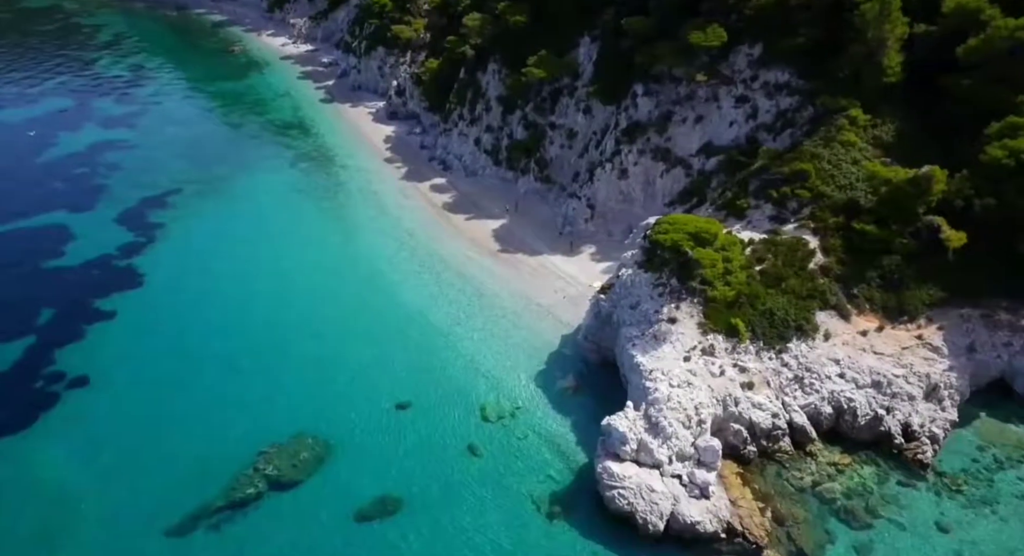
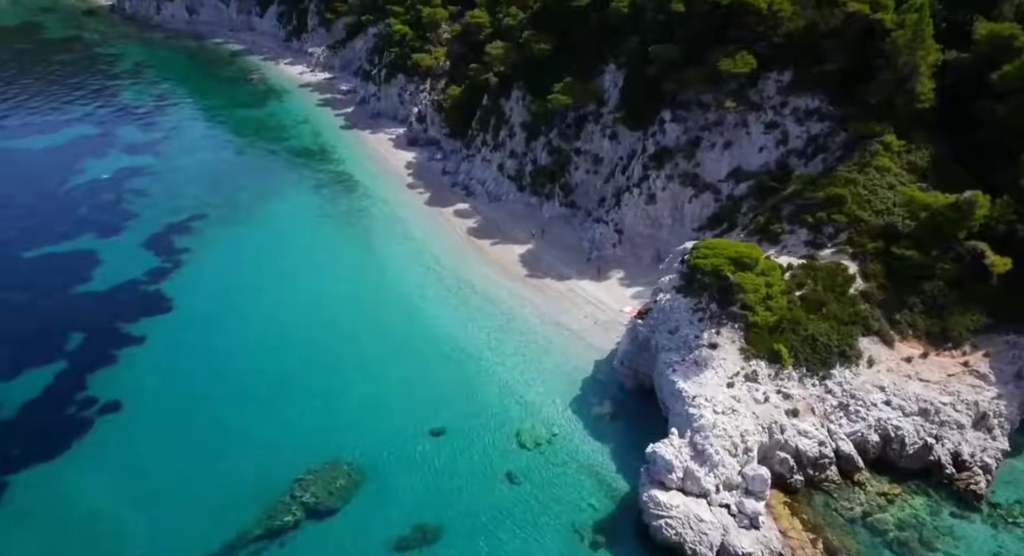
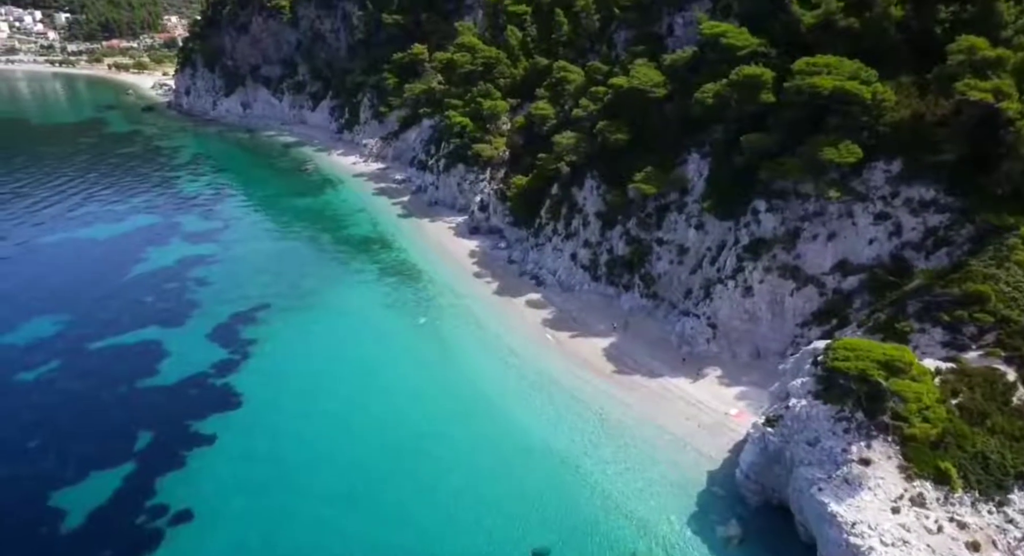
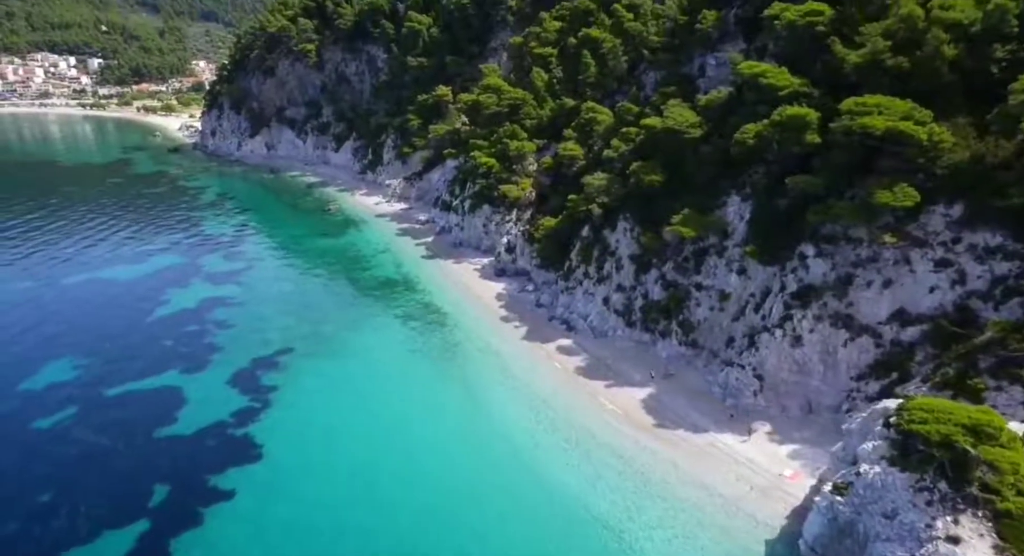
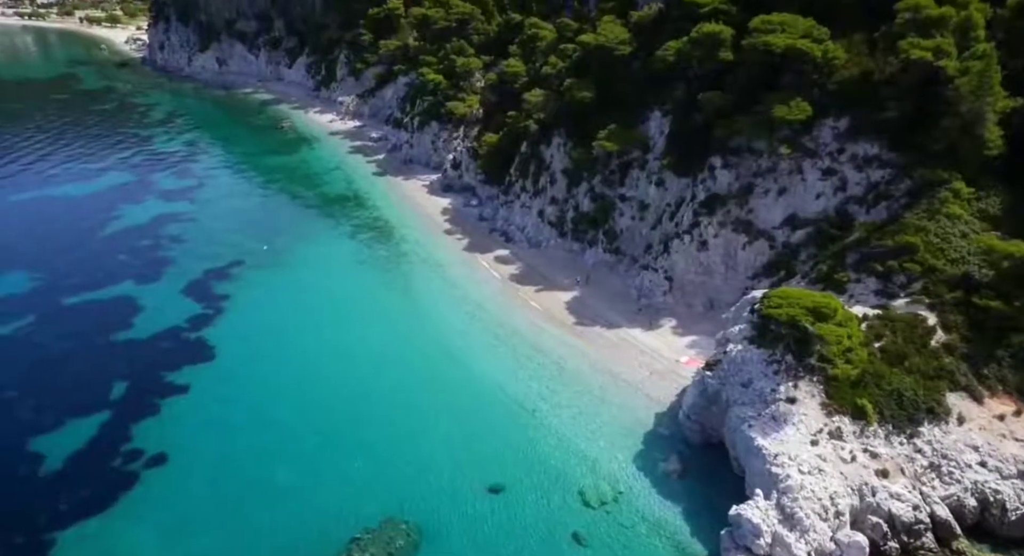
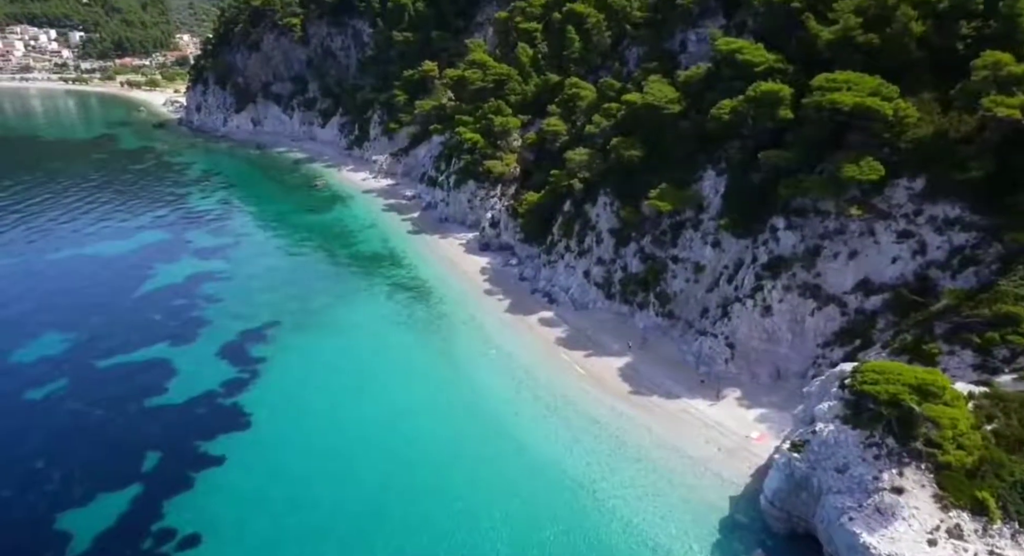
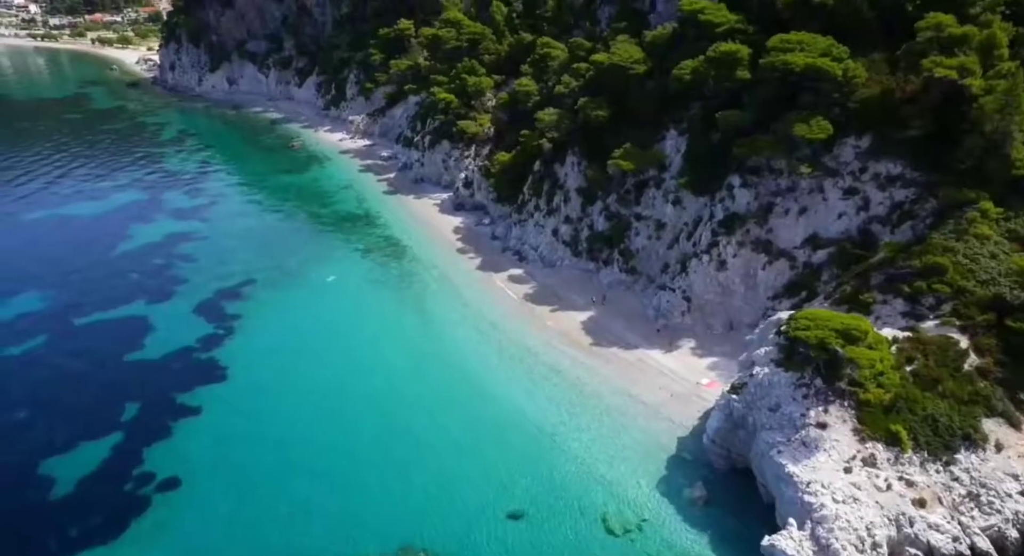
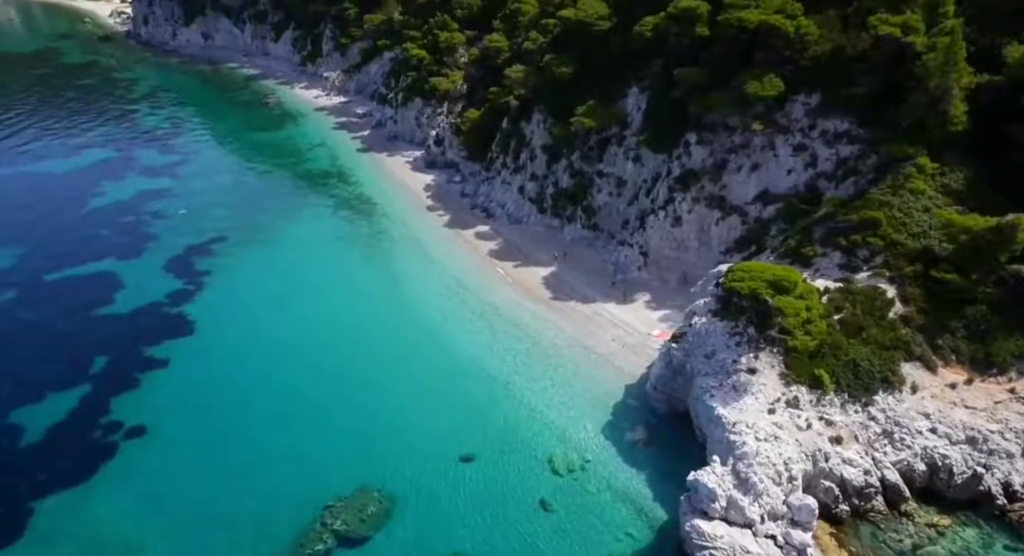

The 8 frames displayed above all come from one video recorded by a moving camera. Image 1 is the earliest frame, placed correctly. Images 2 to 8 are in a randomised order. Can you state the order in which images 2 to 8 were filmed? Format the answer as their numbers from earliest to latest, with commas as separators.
2, 8, 5, 7, 3, 6, 4
